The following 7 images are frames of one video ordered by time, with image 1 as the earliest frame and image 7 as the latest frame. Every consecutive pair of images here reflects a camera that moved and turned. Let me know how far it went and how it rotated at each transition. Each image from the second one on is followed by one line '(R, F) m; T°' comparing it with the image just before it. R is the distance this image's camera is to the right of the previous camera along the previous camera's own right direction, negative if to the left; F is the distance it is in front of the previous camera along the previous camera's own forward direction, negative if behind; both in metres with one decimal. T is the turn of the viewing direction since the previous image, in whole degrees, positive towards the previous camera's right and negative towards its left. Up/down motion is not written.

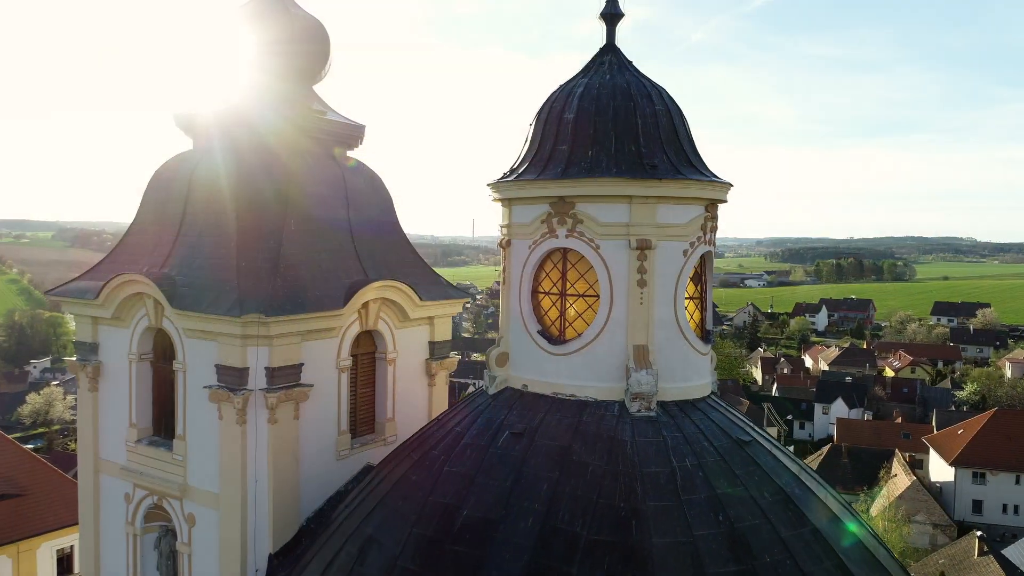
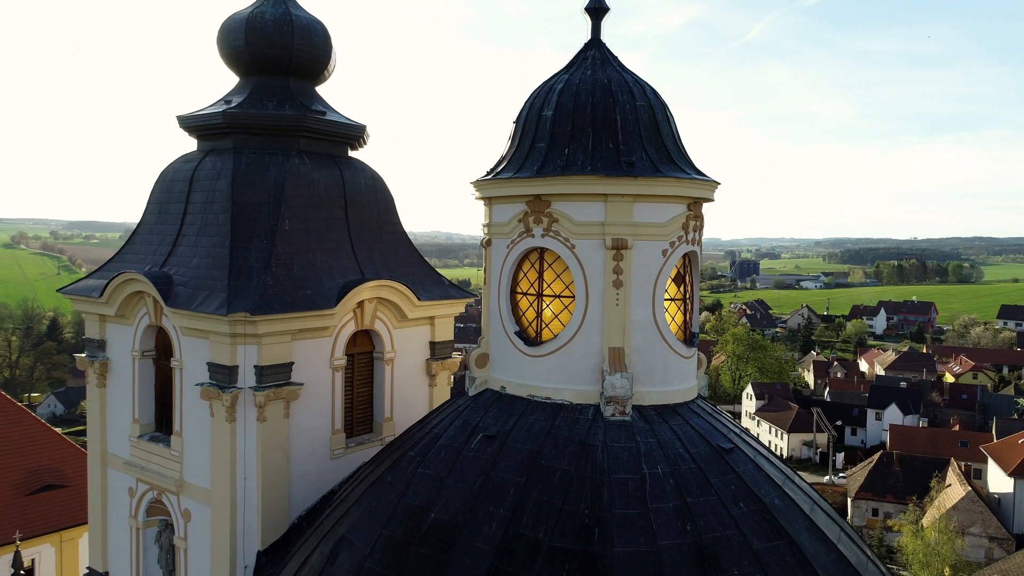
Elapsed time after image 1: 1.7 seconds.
(+0.8, +0.2) m; -4°
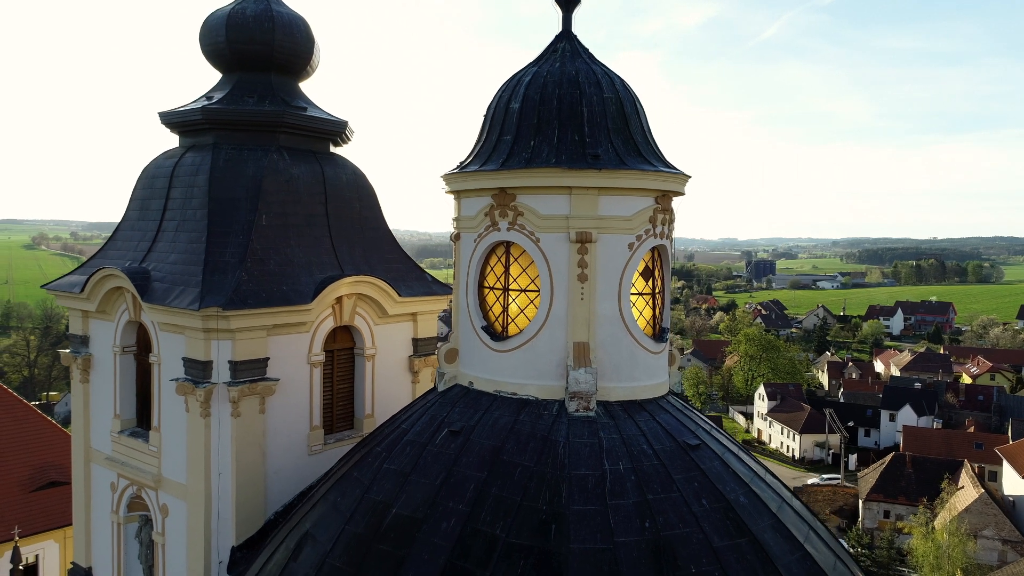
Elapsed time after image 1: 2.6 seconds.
(+0.6, +0.1) m; -1°
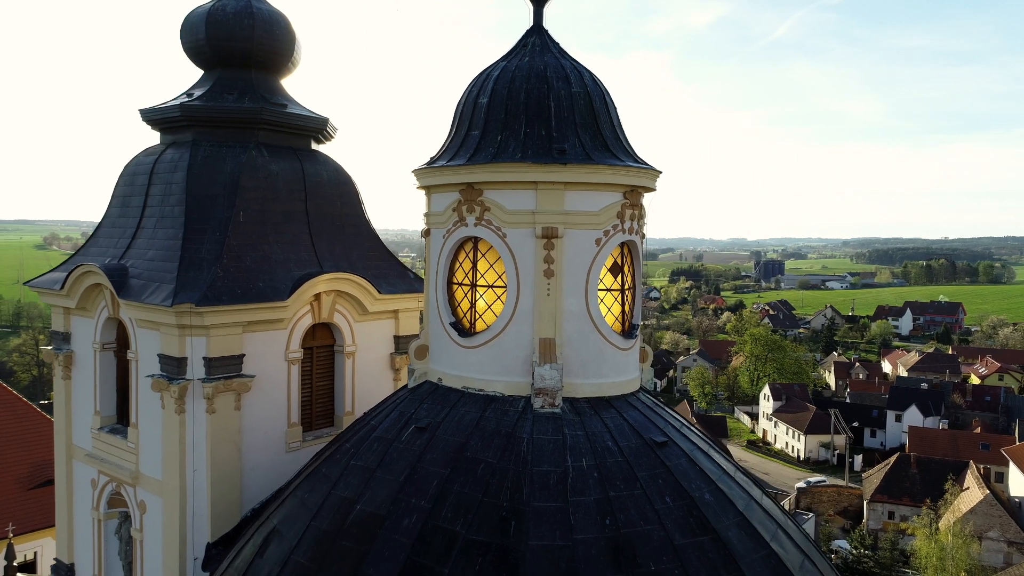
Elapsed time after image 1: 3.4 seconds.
(+0.5, 0.0) m; -1°
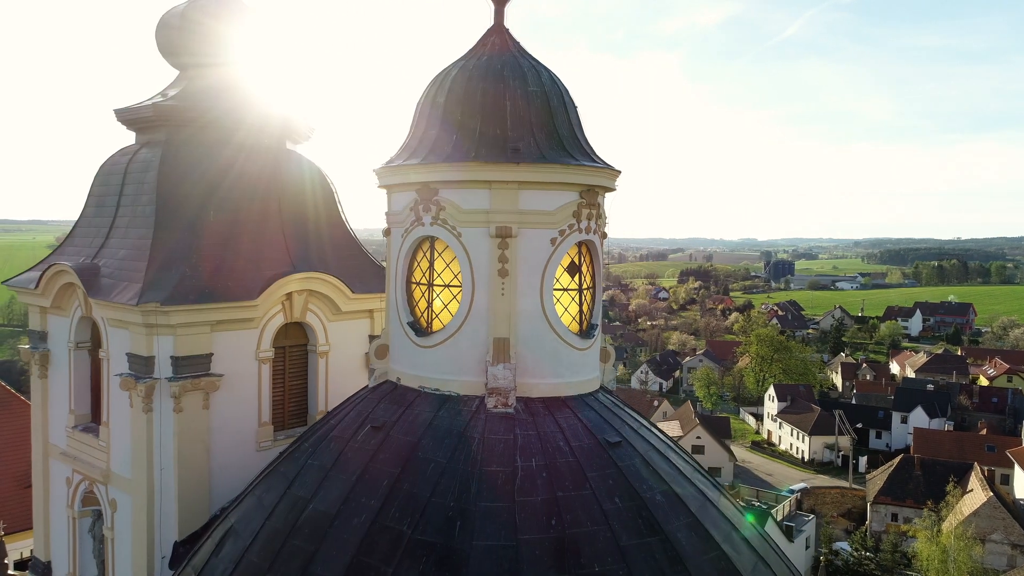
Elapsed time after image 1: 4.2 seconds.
(+0.6, 0.0) m; -1°
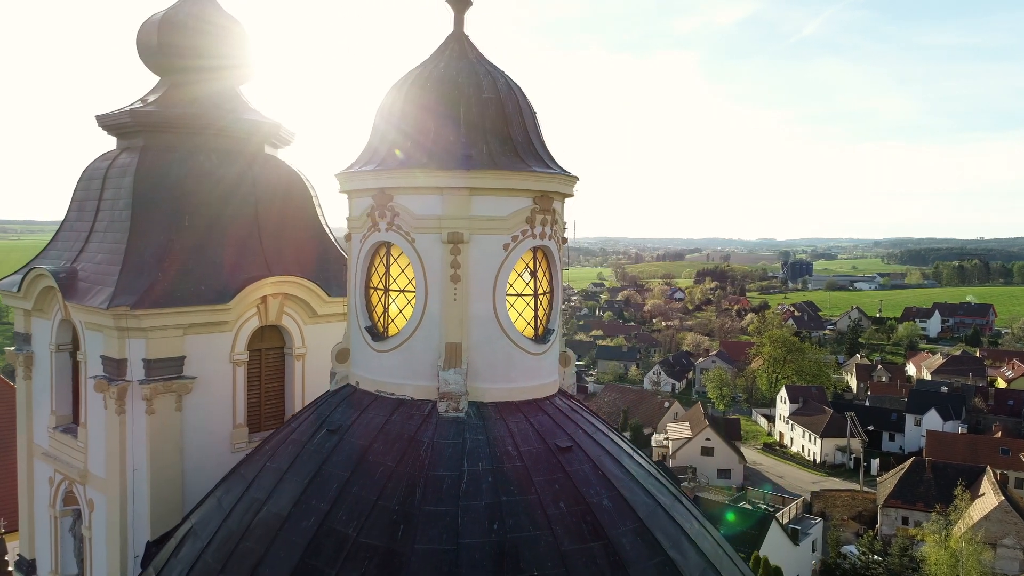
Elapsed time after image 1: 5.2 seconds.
(+0.7, -0.1) m; -1°
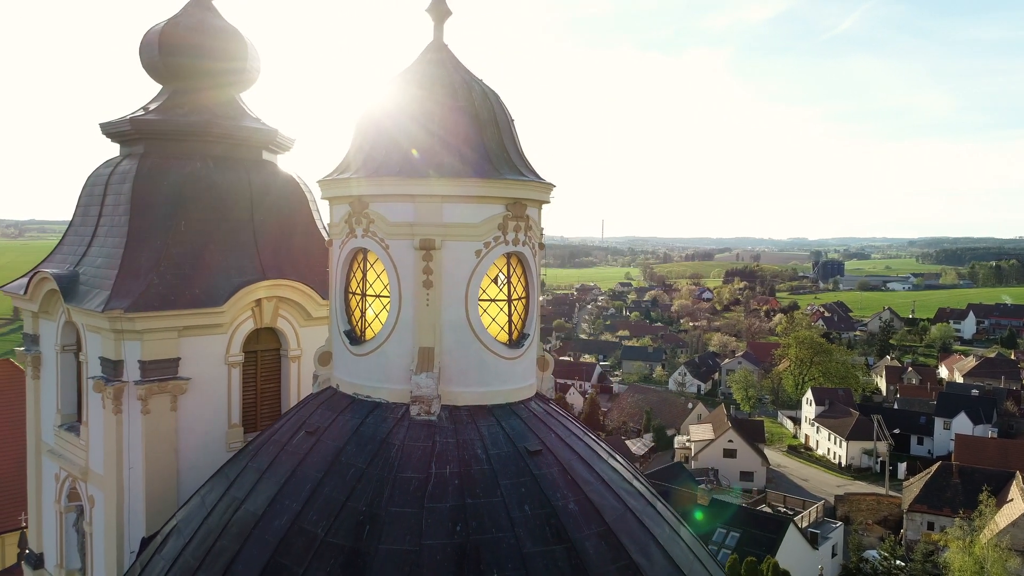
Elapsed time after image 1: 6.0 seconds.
(+0.6, -0.1) m; -2°
